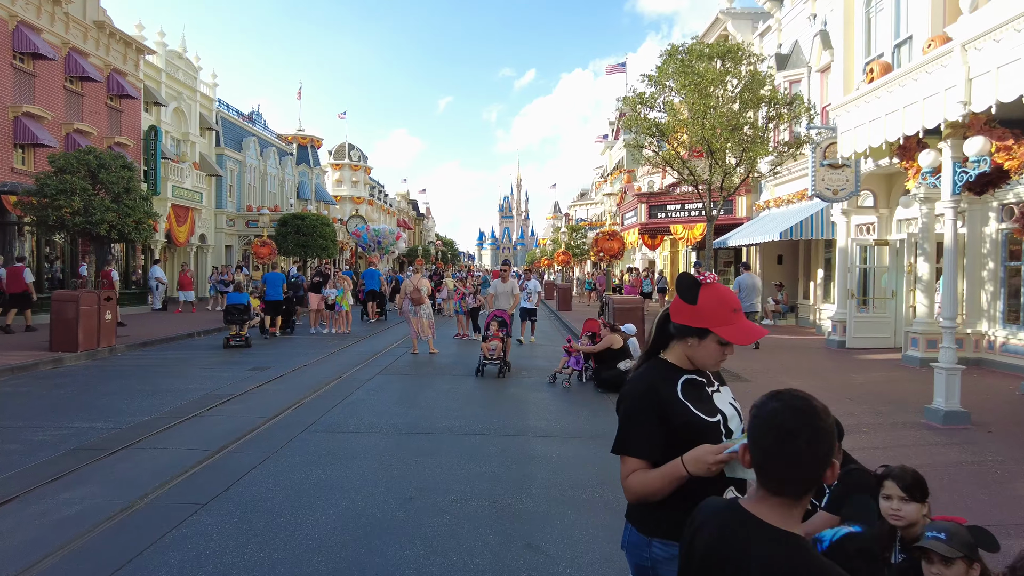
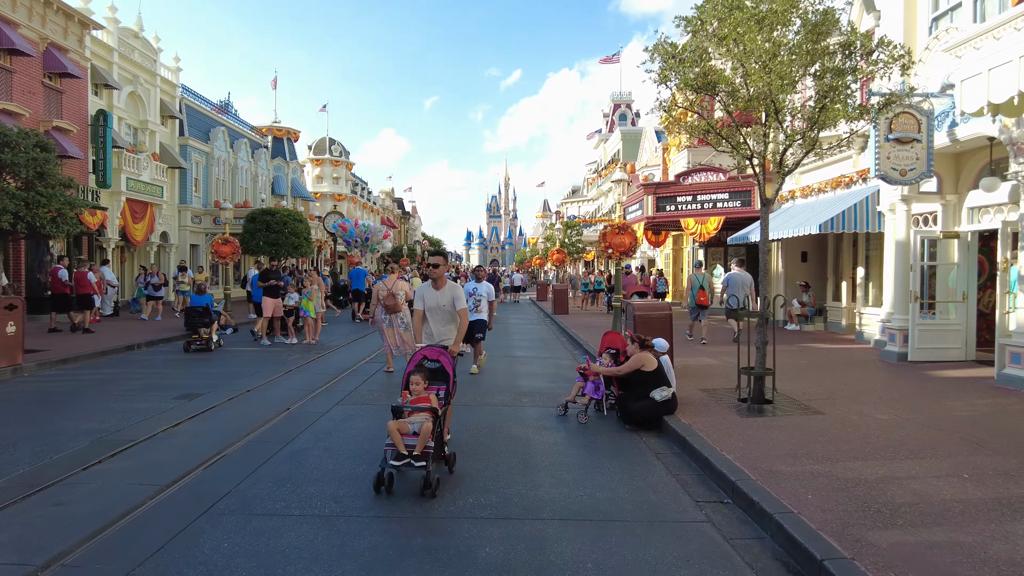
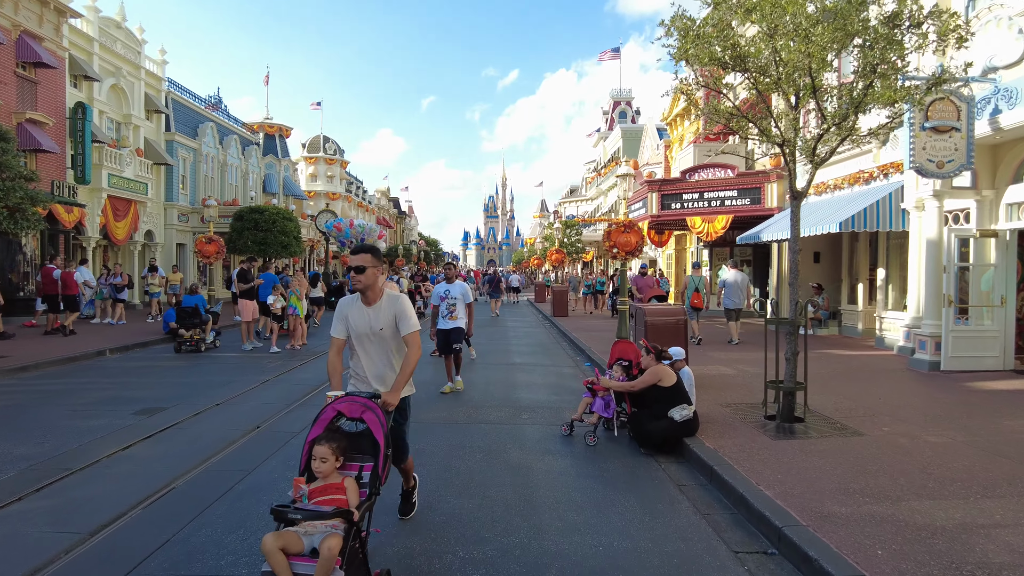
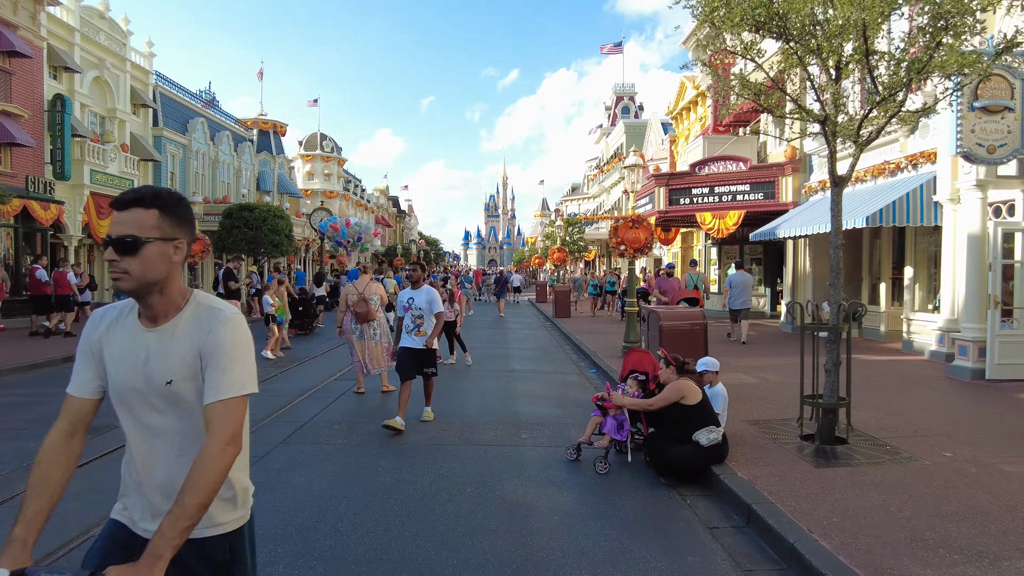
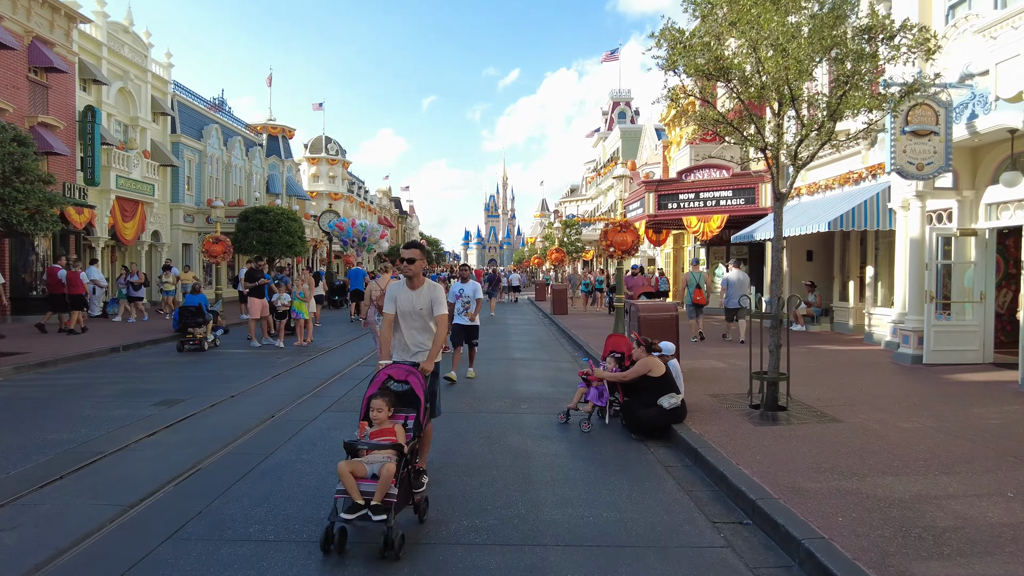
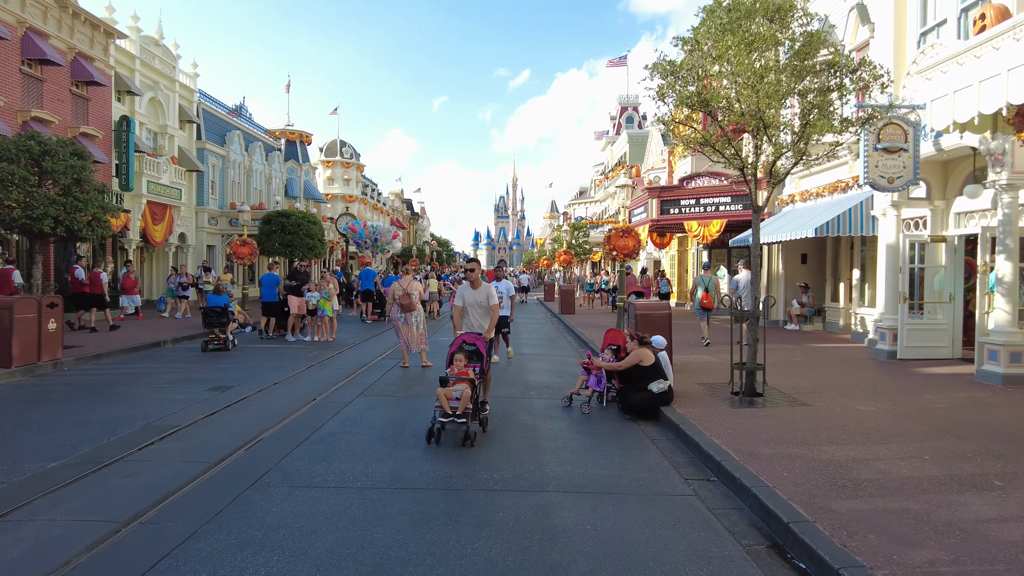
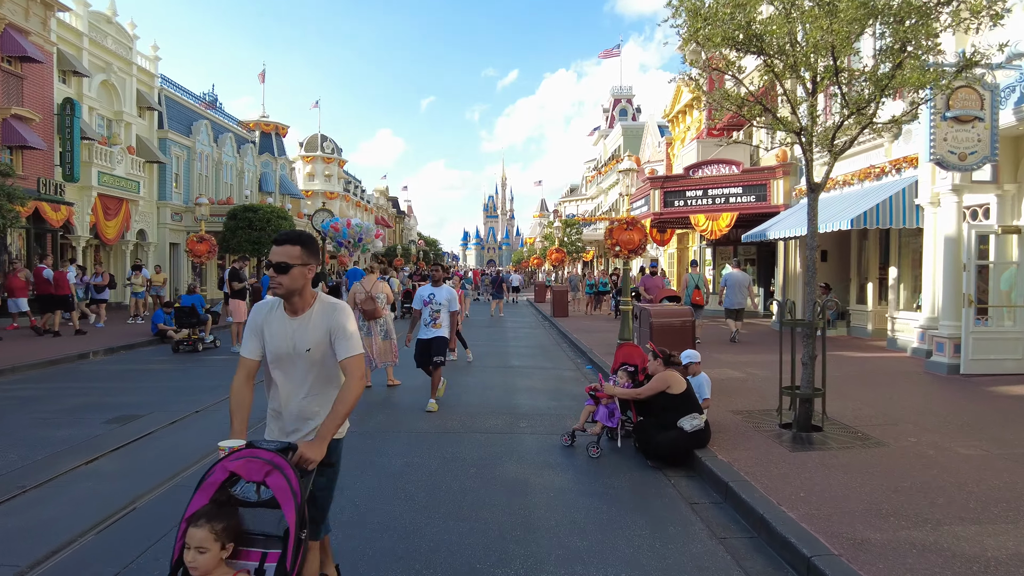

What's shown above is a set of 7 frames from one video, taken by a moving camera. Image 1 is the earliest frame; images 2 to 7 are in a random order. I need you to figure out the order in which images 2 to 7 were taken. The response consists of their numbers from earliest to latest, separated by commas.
6, 2, 5, 3, 7, 4
